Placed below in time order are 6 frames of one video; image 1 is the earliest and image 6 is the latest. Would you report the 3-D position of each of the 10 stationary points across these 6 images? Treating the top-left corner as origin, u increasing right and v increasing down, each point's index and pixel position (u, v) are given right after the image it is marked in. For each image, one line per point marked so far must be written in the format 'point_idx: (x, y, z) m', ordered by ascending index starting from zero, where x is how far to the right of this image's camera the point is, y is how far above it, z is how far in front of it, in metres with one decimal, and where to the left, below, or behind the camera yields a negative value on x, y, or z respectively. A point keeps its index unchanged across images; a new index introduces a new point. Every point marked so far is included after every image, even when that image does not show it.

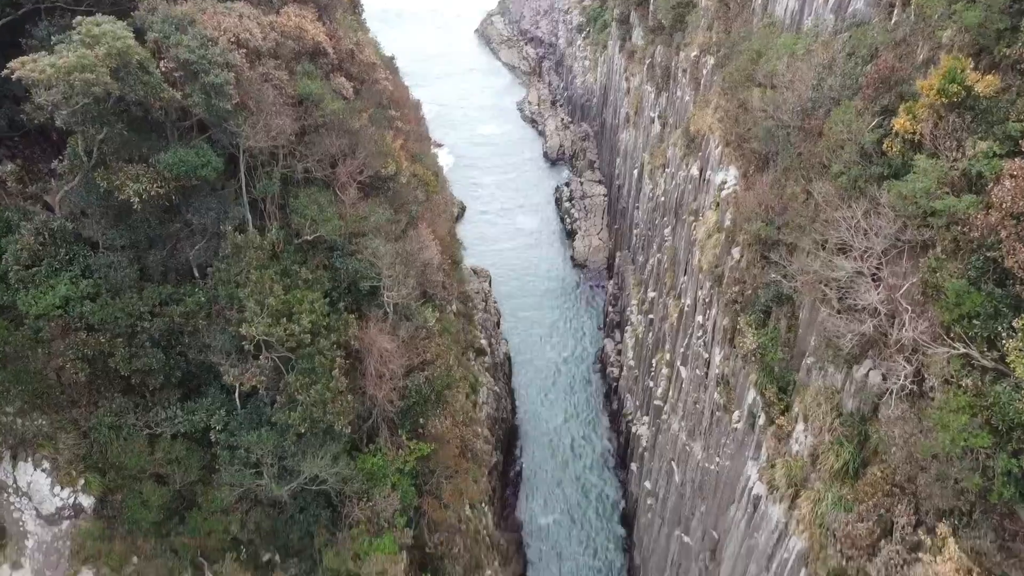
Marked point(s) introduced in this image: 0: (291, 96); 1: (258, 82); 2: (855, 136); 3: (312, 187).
0: (-5.0, +4.3, +18.0) m
1: (-5.4, +4.1, +16.5) m
2: (+6.6, +2.9, +15.2) m
3: (-4.7, +2.3, +18.6) m
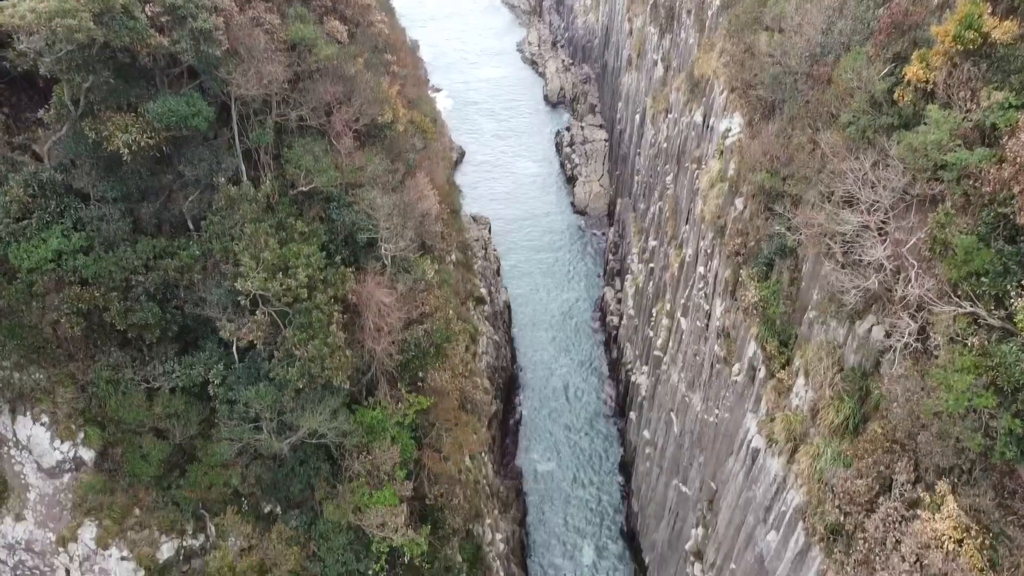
0: (-5.1, +5.3, +17.4) m
1: (-5.4, +5.0, +16.0) m
2: (+6.5, +3.8, +14.8) m
3: (-4.7, +3.4, +18.1) m
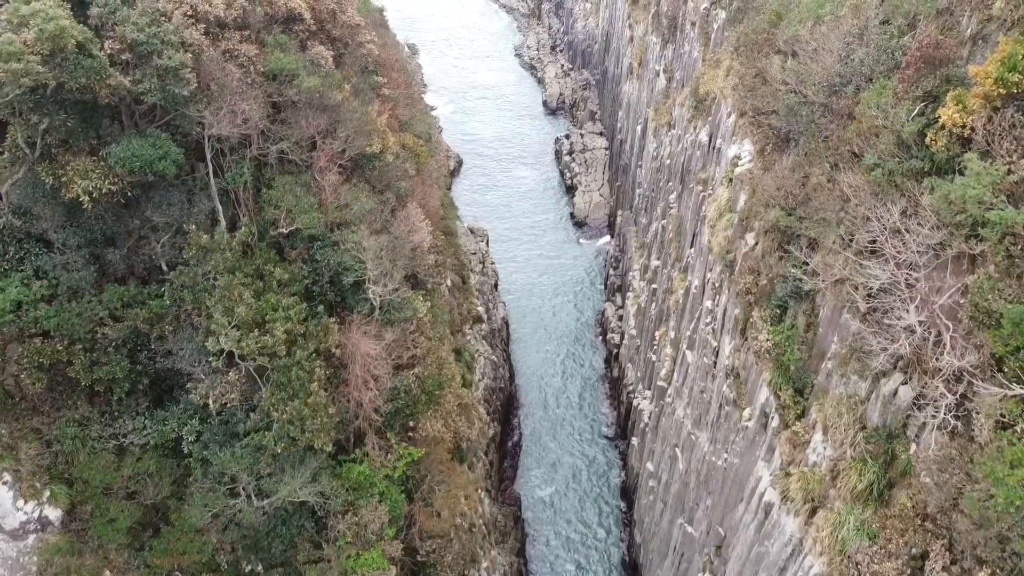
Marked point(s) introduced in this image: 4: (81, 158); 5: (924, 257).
0: (-5.1, +4.3, +16.2) m
1: (-5.4, +4.1, +14.8) m
2: (+6.5, +2.8, +13.6) m
3: (-4.8, +2.4, +17.0) m
4: (-7.2, +2.2, +13.3) m
5: (+6.4, +0.5, +12.3) m
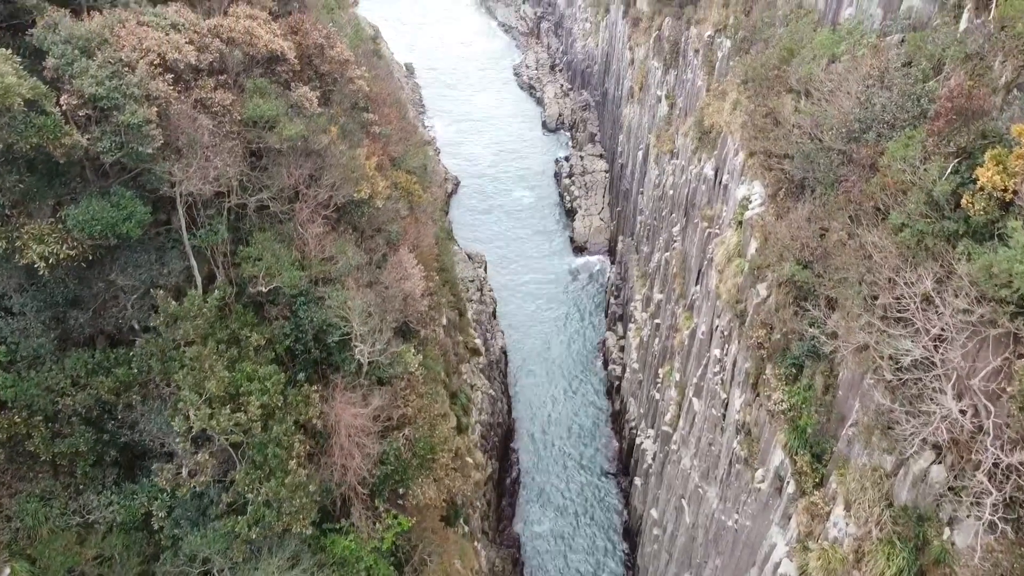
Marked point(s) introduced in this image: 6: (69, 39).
0: (-5.2, +3.2, +15.1) m
1: (-5.5, +2.9, +13.7) m
2: (+6.4, +1.7, +12.5) m
3: (-4.8, +1.2, +15.9) m
4: (-7.2, +1.0, +12.2) m
5: (+6.3, -0.6, +11.2) m
6: (-7.1, +3.9, +12.6) m
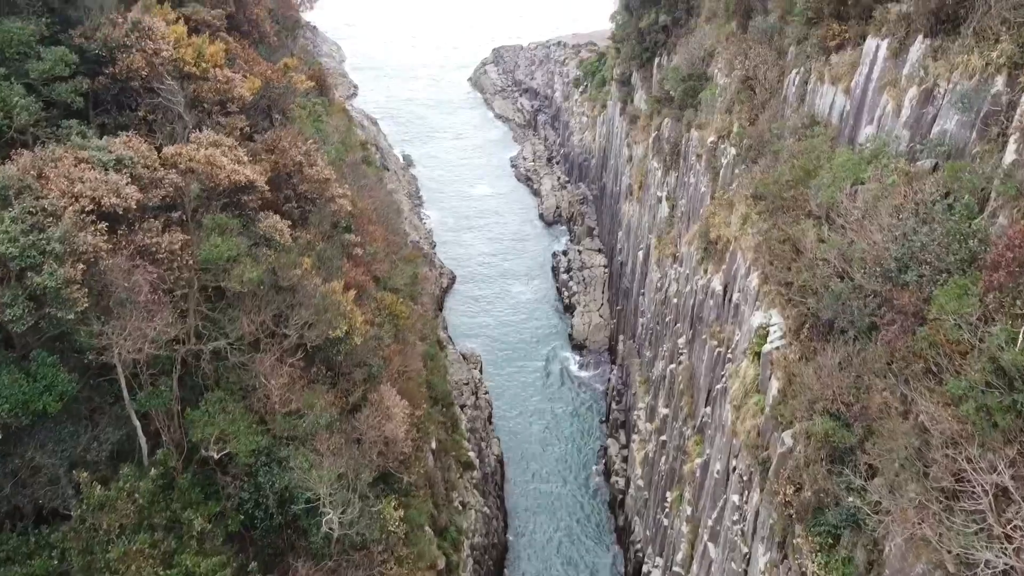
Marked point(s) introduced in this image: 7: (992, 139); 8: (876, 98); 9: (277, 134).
0: (-5.3, +0.5, +13.4) m
1: (-5.6, +0.4, +12.0) m
2: (+6.3, -0.7, +10.7) m
3: (-5.0, -1.5, +13.9) m
4: (-7.4, -1.3, +10.2) m
5: (+6.2, -2.9, +9.1) m
6: (-7.2, +1.5, +11.0) m
7: (+7.9, +2.4, +13.1) m
8: (+7.6, +4.0, +16.7) m
9: (-5.6, +3.7, +18.9) m
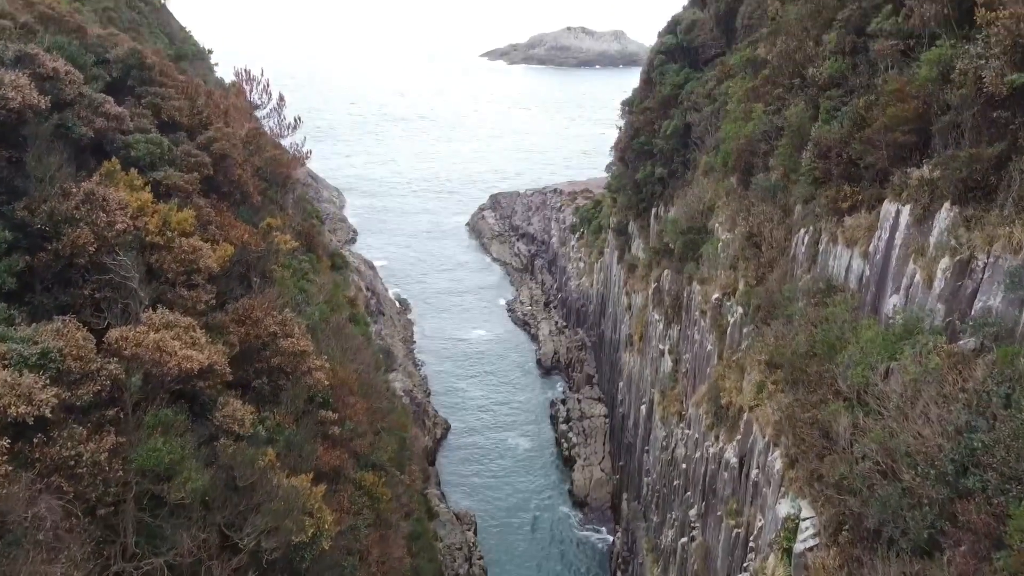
0: (-5.5, -2.5, +11.5) m
1: (-5.8, -2.3, +10.1) m
2: (+6.2, -3.2, +8.6) m
3: (-5.1, -4.5, +11.7) m
4: (-7.5, -3.7, +8.1) m
5: (+6.1, -5.0, +6.7) m
6: (-7.3, -1.1, +9.3) m
7: (+7.8, -0.5, +11.6) m
8: (+7.5, +0.4, +15.3) m
9: (-5.7, -0.3, +17.5) m
